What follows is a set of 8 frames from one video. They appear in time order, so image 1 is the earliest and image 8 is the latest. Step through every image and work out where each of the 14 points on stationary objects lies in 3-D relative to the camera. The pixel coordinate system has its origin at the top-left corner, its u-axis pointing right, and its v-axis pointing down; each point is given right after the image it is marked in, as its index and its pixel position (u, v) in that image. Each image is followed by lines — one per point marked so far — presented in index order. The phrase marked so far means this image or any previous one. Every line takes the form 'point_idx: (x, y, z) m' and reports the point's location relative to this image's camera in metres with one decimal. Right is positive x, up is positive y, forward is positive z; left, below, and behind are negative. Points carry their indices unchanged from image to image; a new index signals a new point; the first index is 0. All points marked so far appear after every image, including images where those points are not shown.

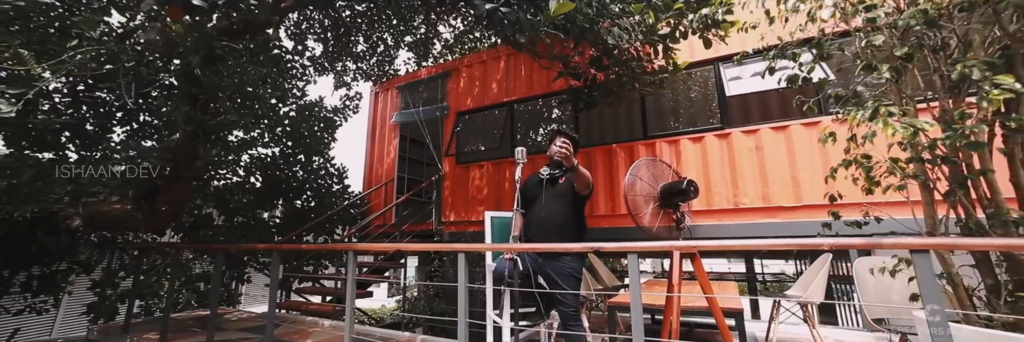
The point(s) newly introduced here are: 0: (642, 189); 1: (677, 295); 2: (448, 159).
0: (+0.8, -0.1, +2.6) m
1: (+0.7, -0.5, +1.5) m
2: (-1.0, +0.2, +5.7) m
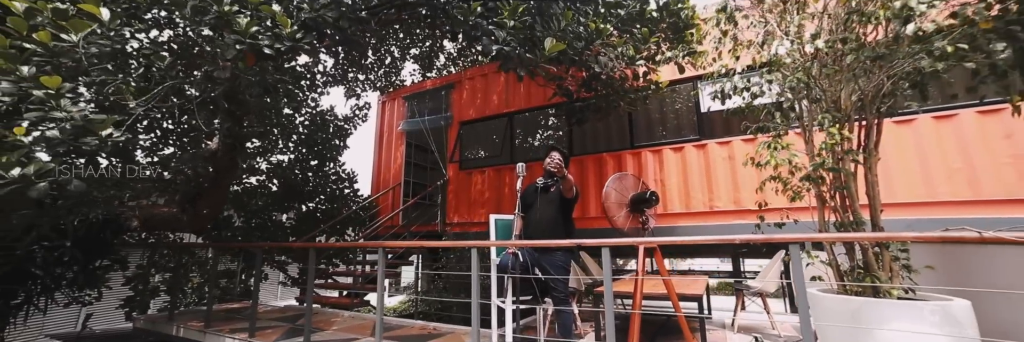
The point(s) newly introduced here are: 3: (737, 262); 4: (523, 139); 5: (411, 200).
0: (+0.9, -0.2, +3.0) m
1: (+0.7, -0.6, +2.0) m
2: (-1.0, +0.1, +6.2) m
3: (+2.9, -1.2, +4.7) m
4: (+0.2, +0.5, +5.5) m
5: (-1.8, -0.5, +6.6) m
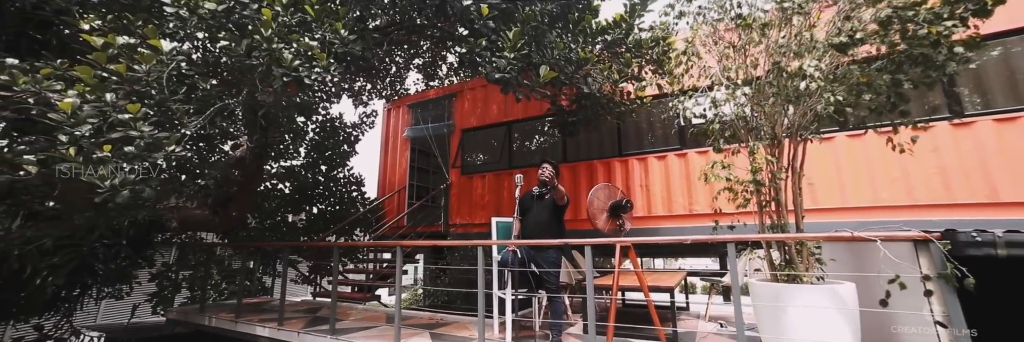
0: (+0.8, -0.3, +3.5) m
1: (+0.7, -0.7, +2.4) m
2: (-1.0, 0.0, +6.6) m
3: (+2.9, -1.3, +5.2) m
4: (+0.1, +0.4, +6.0) m
5: (-1.8, -0.6, +7.0) m
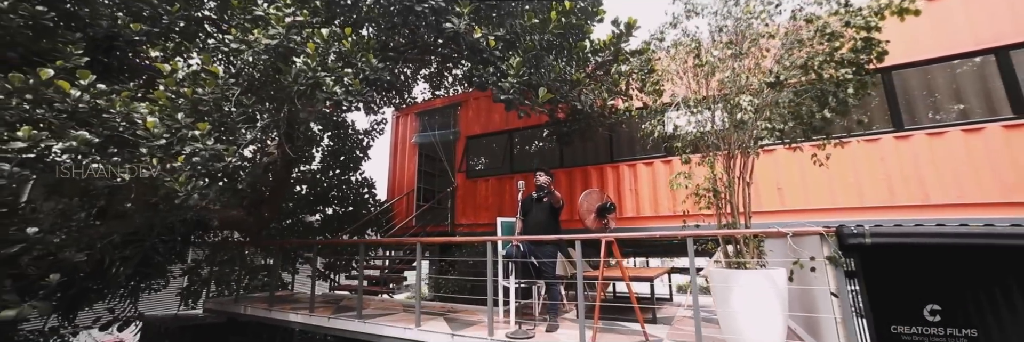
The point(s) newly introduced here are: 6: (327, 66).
0: (+0.9, -0.4, +4.0) m
1: (+0.7, -0.7, +2.9) m
2: (-1.0, 0.0, +7.1) m
3: (+2.9, -1.3, +5.7) m
4: (+0.2, +0.3, +6.5) m
5: (-1.8, -0.7, +7.5) m
6: (-1.7, +0.9, +3.3) m
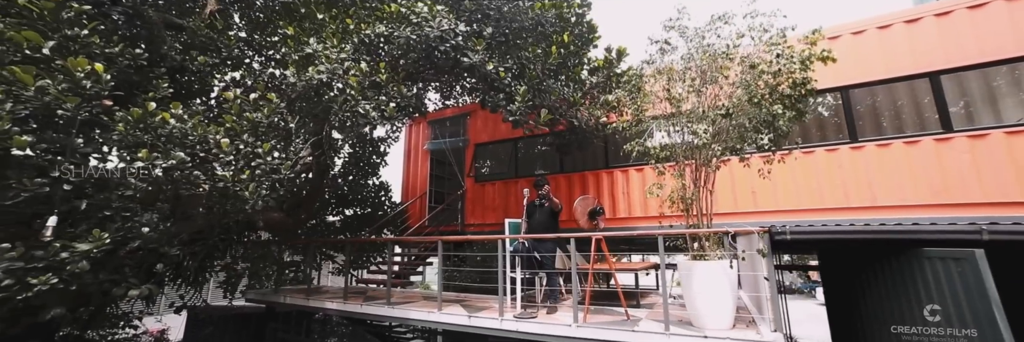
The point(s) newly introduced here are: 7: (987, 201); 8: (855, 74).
0: (+0.9, -0.5, +4.6) m
1: (+0.8, -0.8, +3.6) m
2: (-0.9, -0.1, +7.8) m
3: (+3.0, -1.4, +6.3) m
4: (+0.3, +0.2, +7.1) m
5: (-1.7, -0.8, +8.2) m
6: (-1.6, +0.8, +4.0) m
7: (+4.7, -0.3, +3.6) m
8: (+4.1, +1.2, +4.3) m
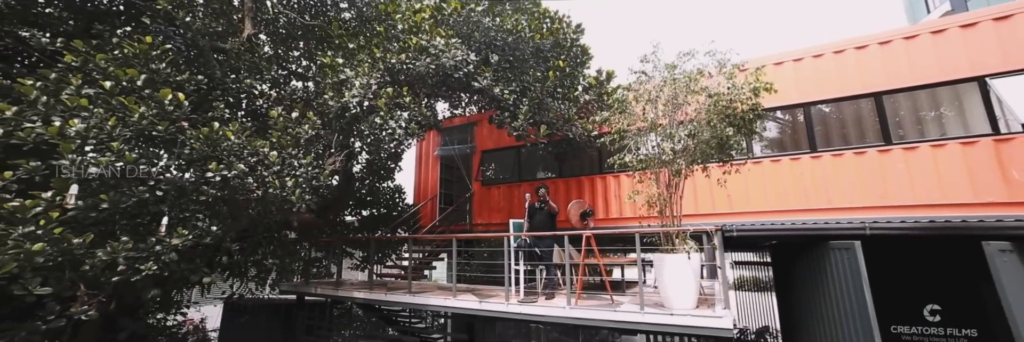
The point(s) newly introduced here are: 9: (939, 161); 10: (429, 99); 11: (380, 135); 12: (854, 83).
0: (+1.0, -0.6, +5.3) m
1: (+0.8, -0.9, +4.3) m
2: (-0.8, -0.2, +8.5) m
3: (+3.1, -1.5, +7.0) m
4: (+0.3, +0.1, +7.8) m
5: (-1.6, -0.9, +8.9) m
6: (-1.6, +0.7, +4.7) m
7: (+4.7, -0.4, +4.2) m
8: (+4.1, +1.1, +5.0) m
9: (+4.9, +0.1, +4.2) m
10: (-1.2, +1.1, +5.5) m
11: (-1.7, +0.5, +4.8) m
12: (+4.5, +1.2, +4.9) m
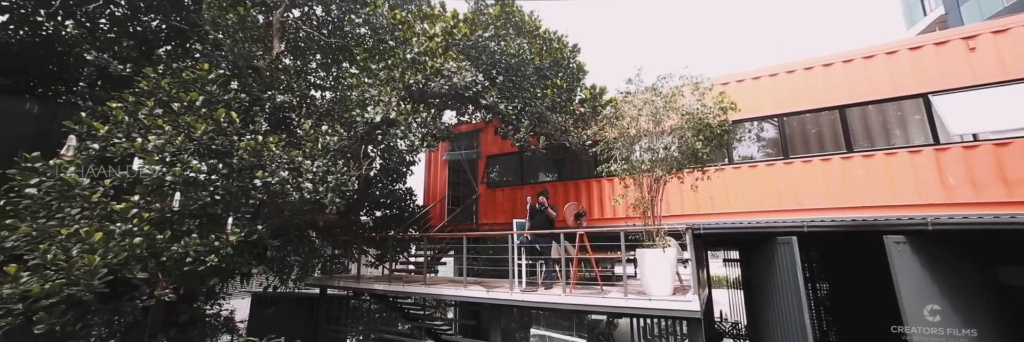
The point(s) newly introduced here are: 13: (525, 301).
0: (+1.0, -0.6, +6.0) m
1: (+0.9, -1.0, +4.9) m
2: (-0.8, -0.3, +9.1) m
3: (+3.2, -1.6, +7.6) m
4: (+0.4, +0.1, +8.5) m
5: (-1.5, -1.0, +9.6) m
6: (-1.5, +0.6, +5.4) m
7: (+4.7, -0.4, +4.8) m
8: (+4.2, +1.0, +5.6) m
9: (+4.9, 0.0, +4.8) m
10: (-1.2, +1.0, +6.2) m
11: (-1.7, +0.4, +5.4) m
12: (+4.6, +1.1, +5.5) m
13: (+0.2, -1.7, +4.9) m
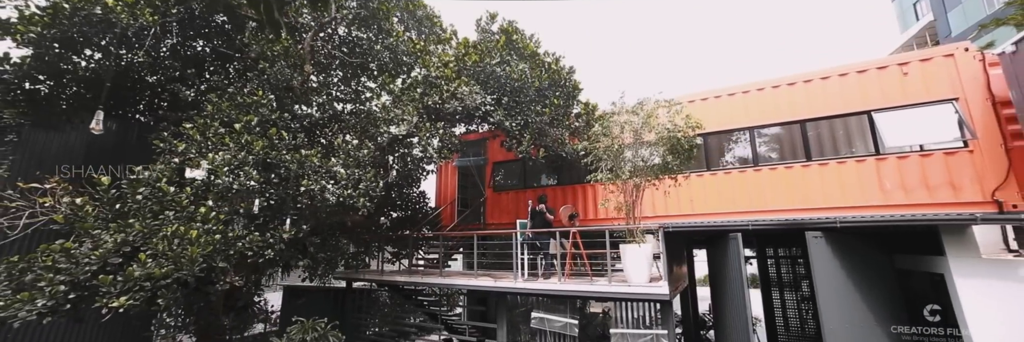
0: (+1.1, -0.8, +6.8) m
1: (+0.9, -1.1, +5.7) m
2: (-0.6, -0.5, +10.0) m
3: (+3.3, -1.7, +8.4) m
4: (+0.5, -0.1, +9.3) m
5: (-1.4, -1.1, +10.4) m
6: (-1.5, +0.5, +6.2) m
7: (+4.8, -0.6, +5.6) m
8: (+4.2, +0.9, +6.4) m
9: (+5.0, -0.1, +5.6) m
10: (-1.1, +0.9, +7.1) m
11: (-1.6, +0.3, +6.3) m
12: (+4.6, +1.0, +6.3) m
13: (+0.2, -1.8, +5.7) m
